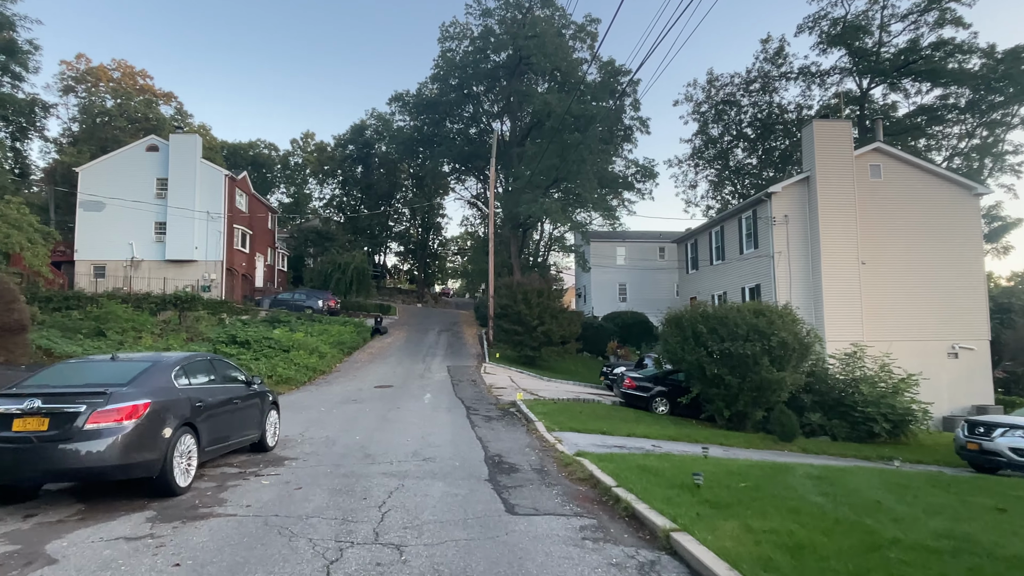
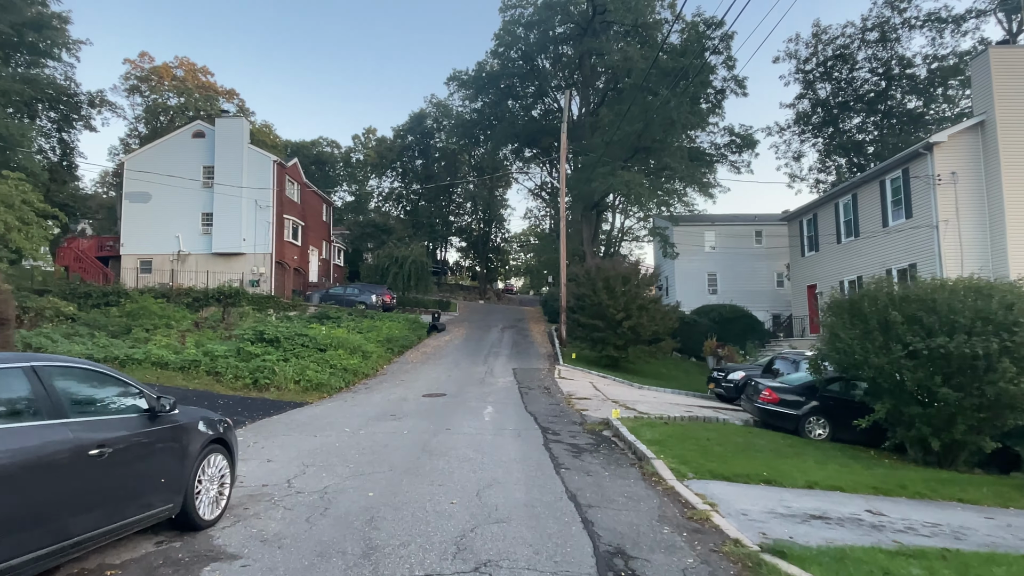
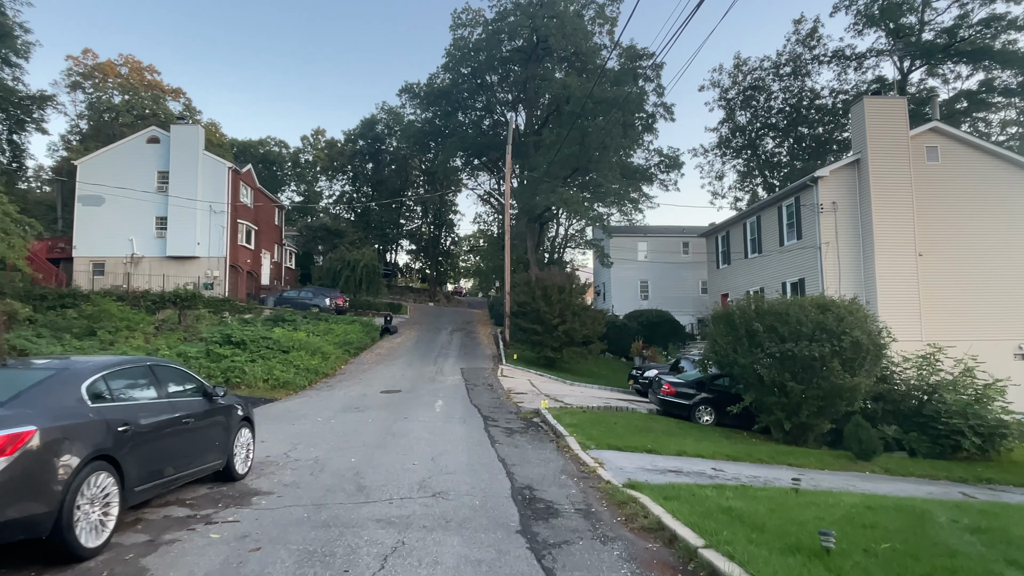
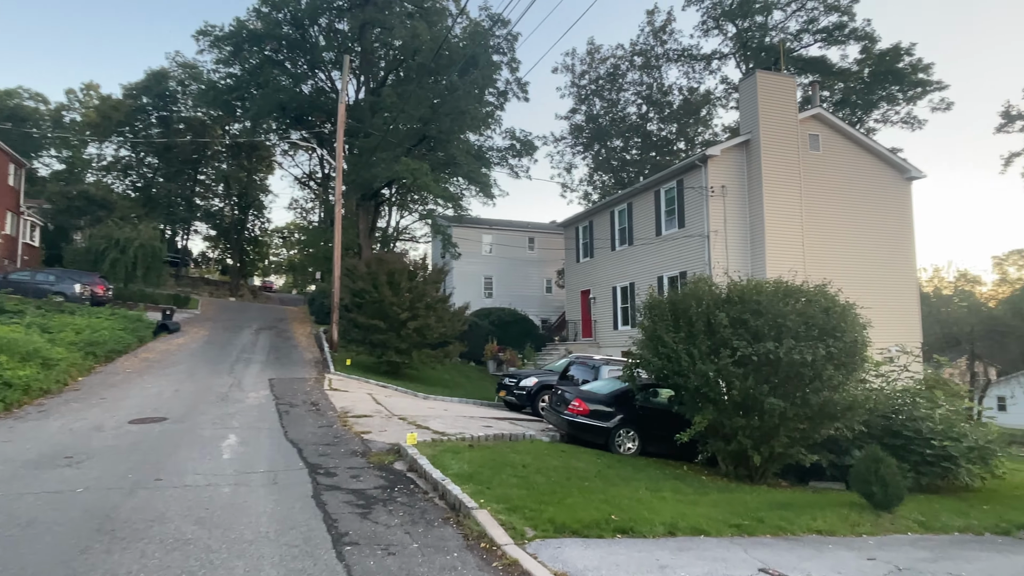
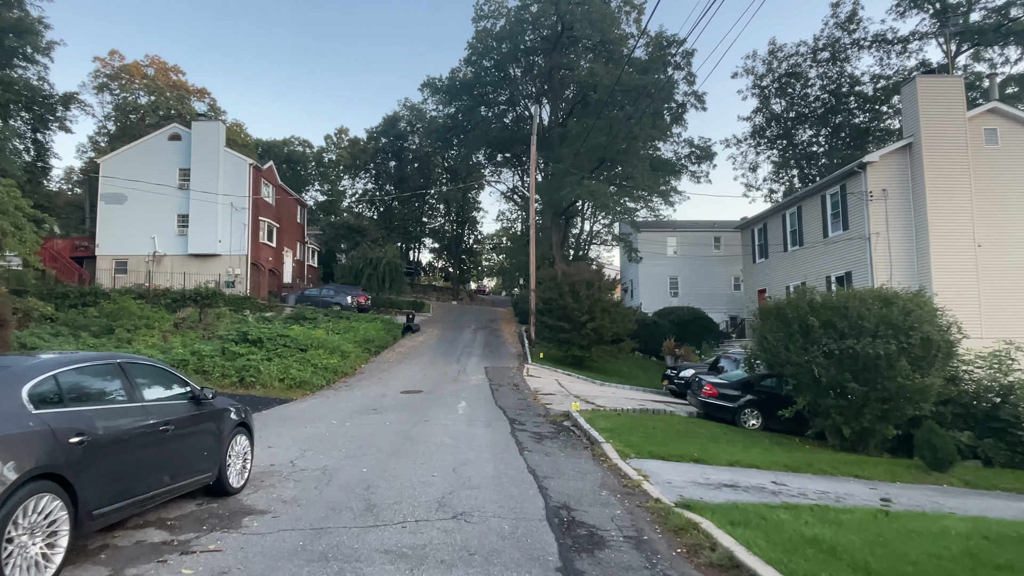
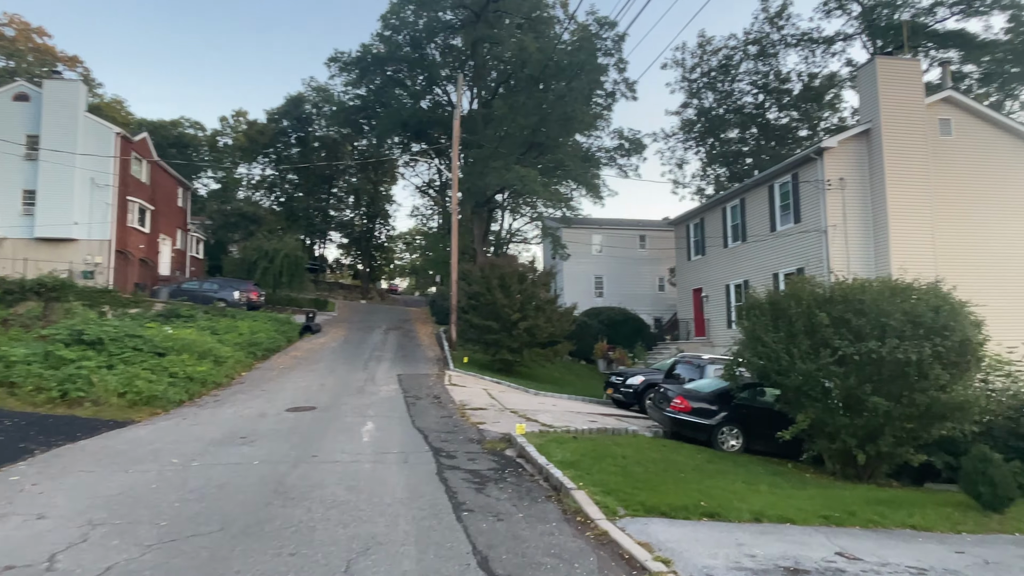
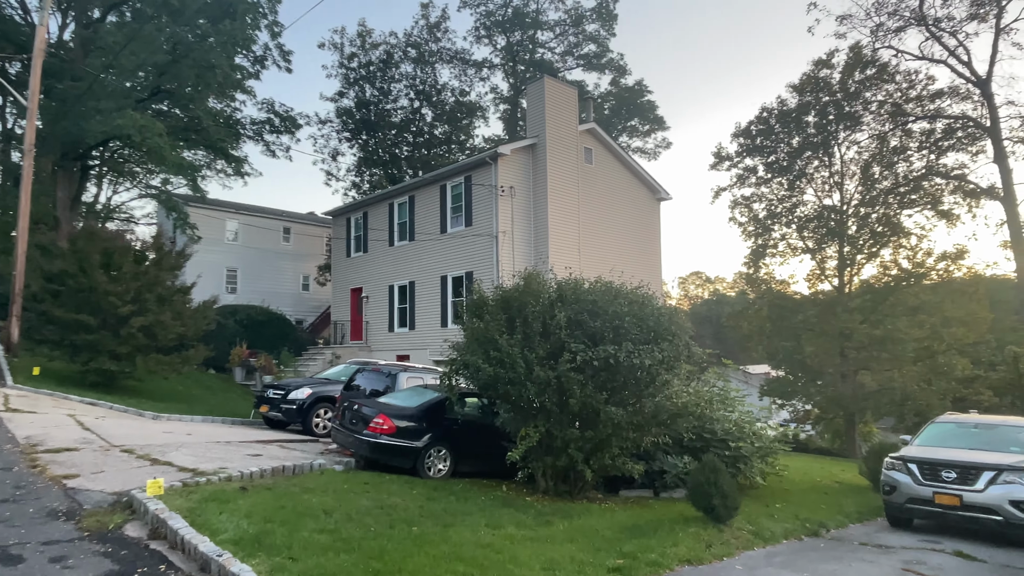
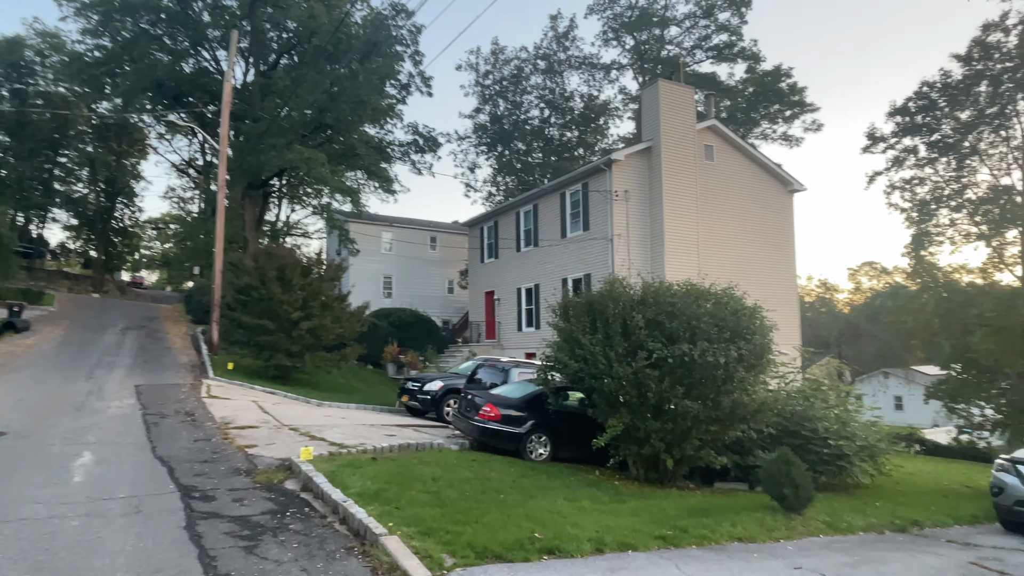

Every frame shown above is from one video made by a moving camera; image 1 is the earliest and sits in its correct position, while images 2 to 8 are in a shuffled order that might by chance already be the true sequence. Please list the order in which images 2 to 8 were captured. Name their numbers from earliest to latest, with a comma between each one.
3, 5, 2, 6, 4, 8, 7
